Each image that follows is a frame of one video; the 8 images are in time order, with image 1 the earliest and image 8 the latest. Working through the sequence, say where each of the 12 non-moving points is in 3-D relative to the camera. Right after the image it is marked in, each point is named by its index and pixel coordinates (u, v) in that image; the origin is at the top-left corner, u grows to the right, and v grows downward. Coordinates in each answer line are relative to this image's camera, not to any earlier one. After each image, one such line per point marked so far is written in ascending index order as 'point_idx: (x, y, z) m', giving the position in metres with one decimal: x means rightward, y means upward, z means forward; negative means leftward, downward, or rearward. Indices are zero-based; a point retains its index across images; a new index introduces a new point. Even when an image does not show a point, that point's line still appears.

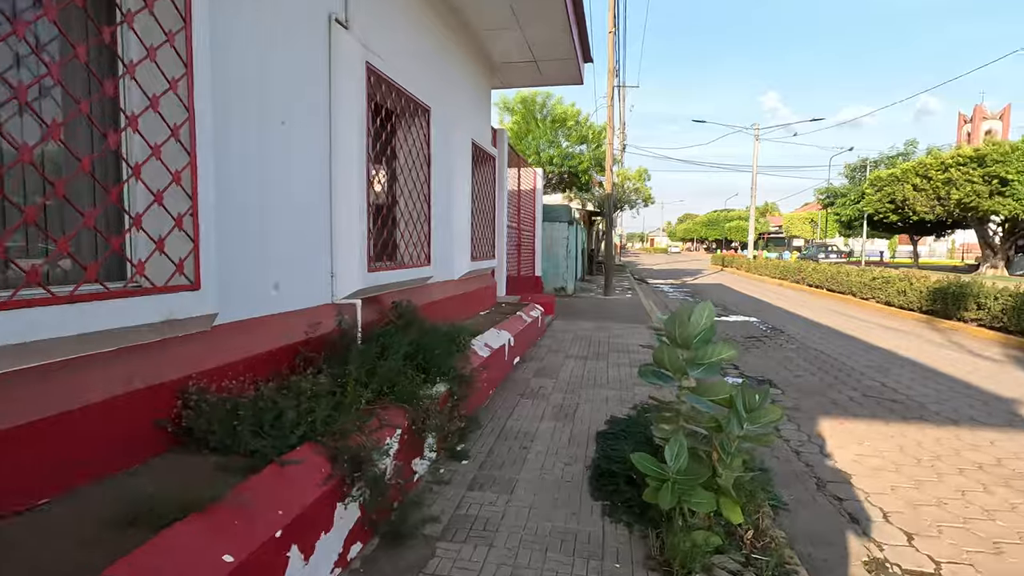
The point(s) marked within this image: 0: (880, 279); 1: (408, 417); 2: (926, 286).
0: (+9.1, +0.2, +13.3) m
1: (-0.6, -0.7, +3.1) m
2: (+8.7, 0.0, +11.3) m
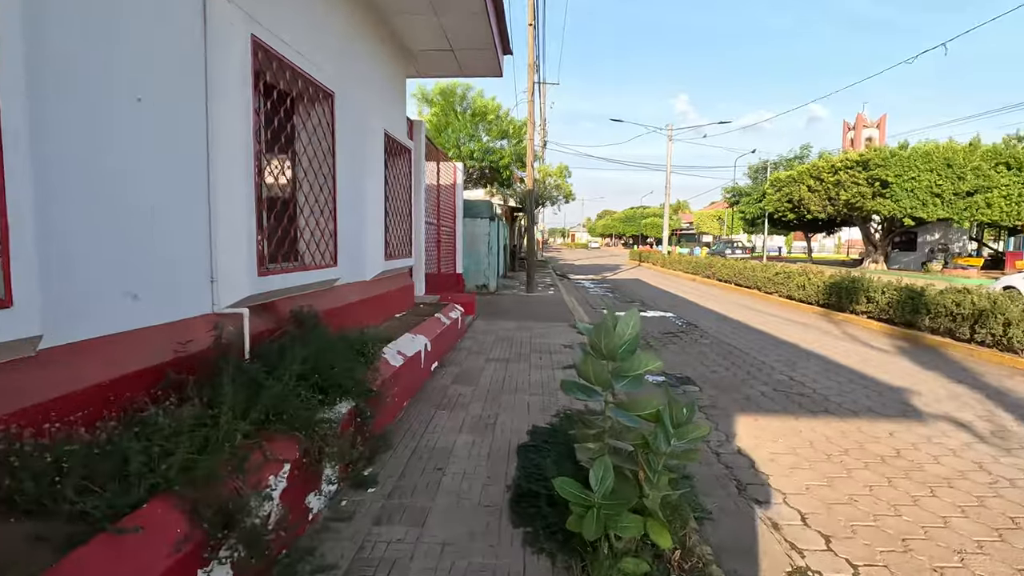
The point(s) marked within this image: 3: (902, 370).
0: (+7.1, +0.4, +14.2) m
1: (-1.0, -0.8, +2.6) m
2: (+7.0, +0.2, +12.1) m
3: (+5.2, -1.1, +7.1) m
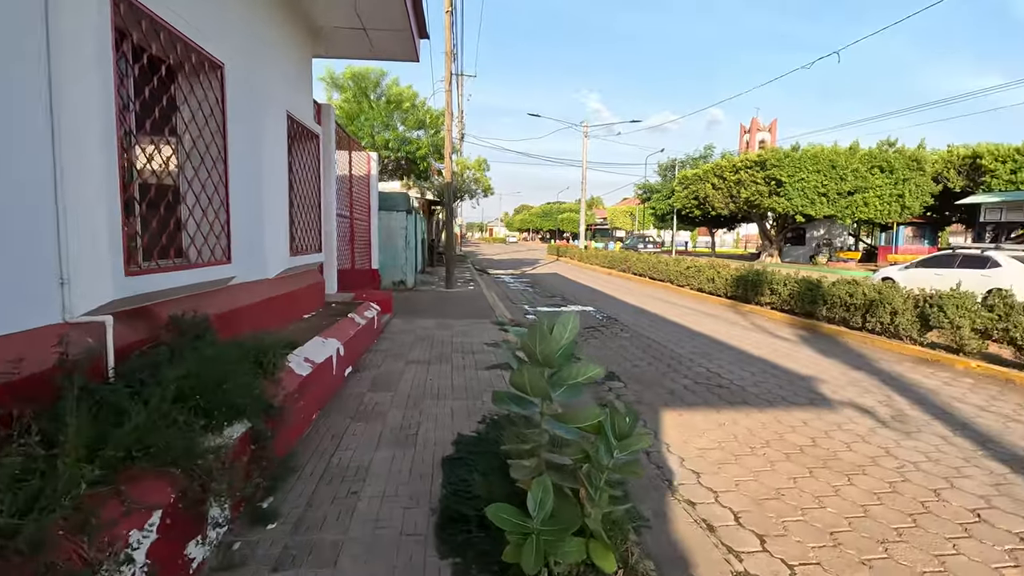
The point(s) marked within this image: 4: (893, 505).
0: (+5.0, +0.6, +14.8) m
1: (-1.3, -0.8, +2.1) m
2: (+5.2, +0.3, +12.7) m
3: (+4.1, -1.0, +7.5) m
4: (+2.5, -1.4, +3.5) m
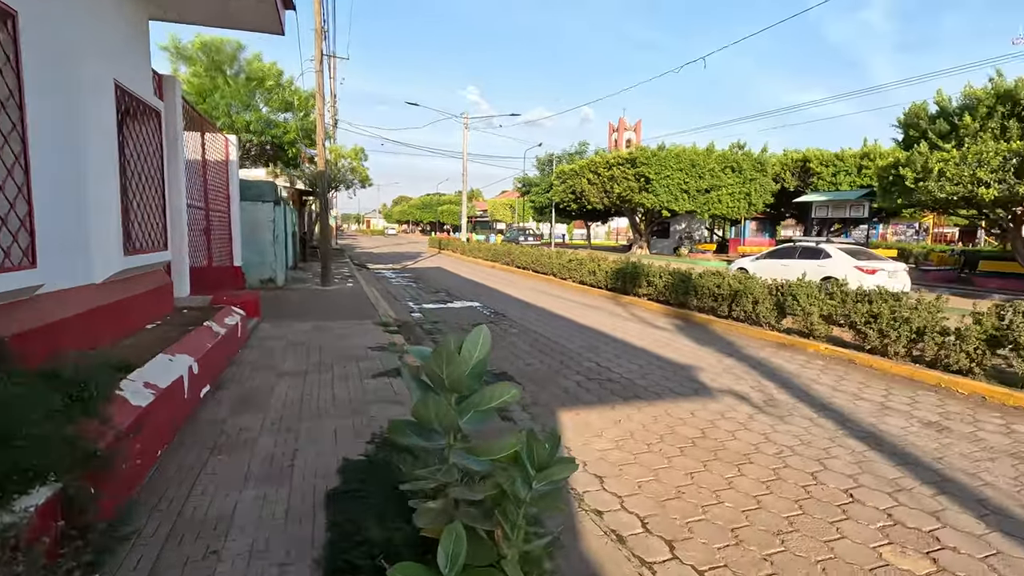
0: (+1.7, +0.8, +15.2) m
1: (-1.6, -0.9, +1.5) m
2: (+2.4, +0.5, +13.2) m
3: (+2.5, -0.9, +7.9) m
4: (+1.8, -1.4, +3.7) m
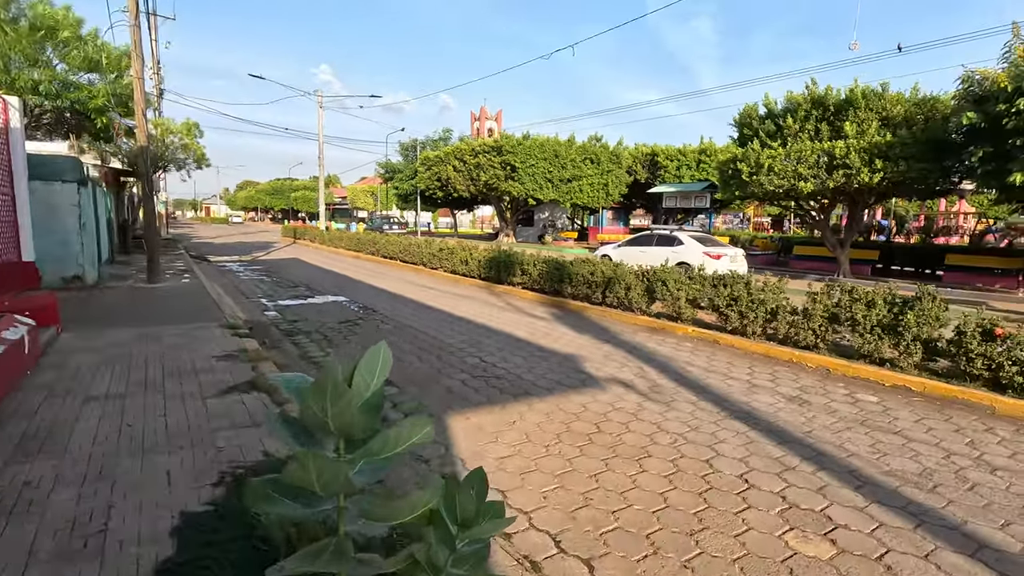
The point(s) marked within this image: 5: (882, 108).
0: (-1.8, +1.0, +14.6) m
1: (-1.7, -0.9, +0.6) m
2: (-0.7, +0.8, +12.9) m
3: (+0.8, -0.7, +7.9) m
4: (+1.1, -1.3, +3.6) m
5: (+9.0, +4.4, +13.0) m
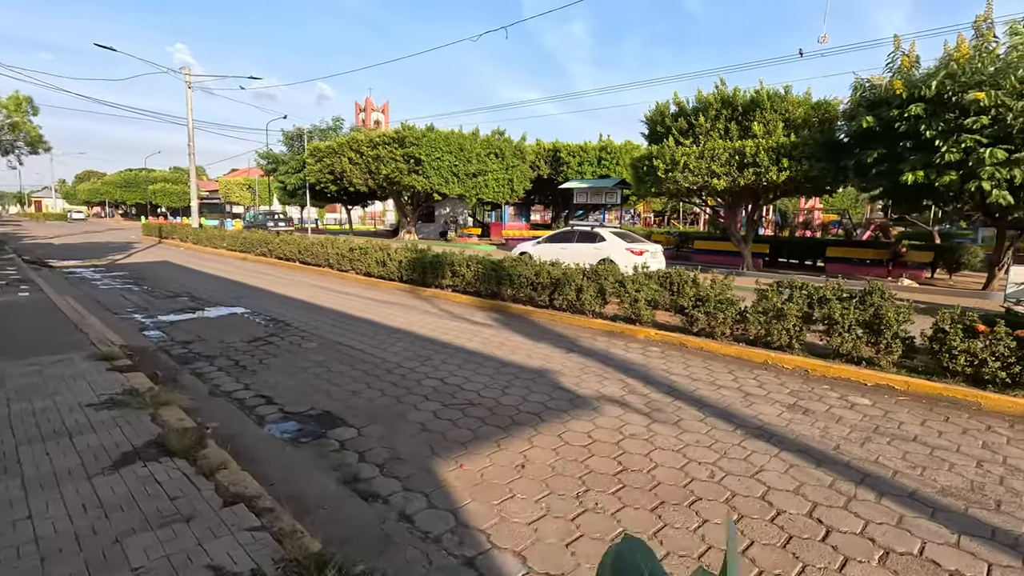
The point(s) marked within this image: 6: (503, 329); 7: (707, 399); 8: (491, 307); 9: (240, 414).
0: (-3.9, +0.9, +13.2) m
1: (-0.8, -1.1, -0.5) m
2: (-2.4, +0.7, +11.7) m
3: (+0.1, -0.8, +7.1) m
4: (+1.4, -1.4, +3.0) m
5: (+7.0, +4.6, +13.7) m
6: (-0.2, -0.6, +8.1) m
7: (+1.9, -1.1, +5.2) m
8: (-0.4, -0.3, +9.4) m
9: (-2.3, -1.1, +4.6) m
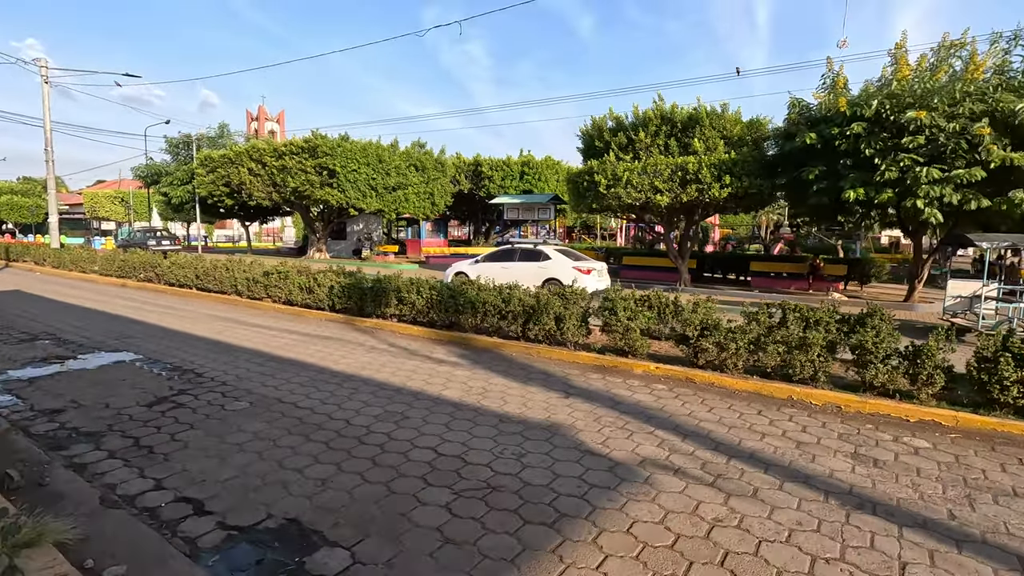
0: (-5.1, +0.3, +11.3) m
1: (+0.4, -1.3, -1.7) m
2: (-3.4, +0.1, +10.1) m
3: (0.0, -1.1, +5.9) m
4: (+1.9, -1.6, +2.1) m
5: (+5.5, +4.1, +13.8) m
6: (-0.5, -1.0, +6.9) m
7: (+2.0, -1.3, +4.4) m
8: (-1.0, -0.8, +8.1) m
9: (-2.0, -1.4, +3.0) m
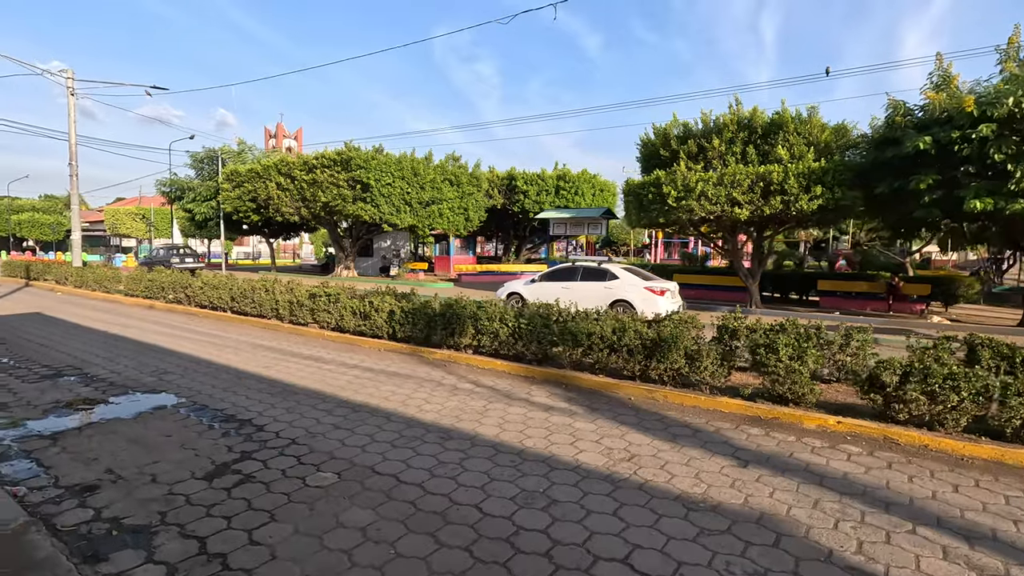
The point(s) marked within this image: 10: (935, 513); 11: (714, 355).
0: (-3.7, -0.2, +10.1) m
1: (+1.6, -1.3, -3.0) m
2: (-2.0, -0.3, +8.9) m
3: (+1.3, -1.4, +4.6) m
4: (+3.2, -1.8, +0.7) m
5: (+6.9, +3.6, +12.6) m
6: (+0.8, -1.3, +5.5) m
7: (+3.3, -1.6, +3.0) m
8: (+0.4, -1.1, +6.8) m
9: (-0.7, -1.6, +1.7) m
10: (+2.8, -1.5, +3.6) m
11: (+2.2, -0.7, +5.8) m
